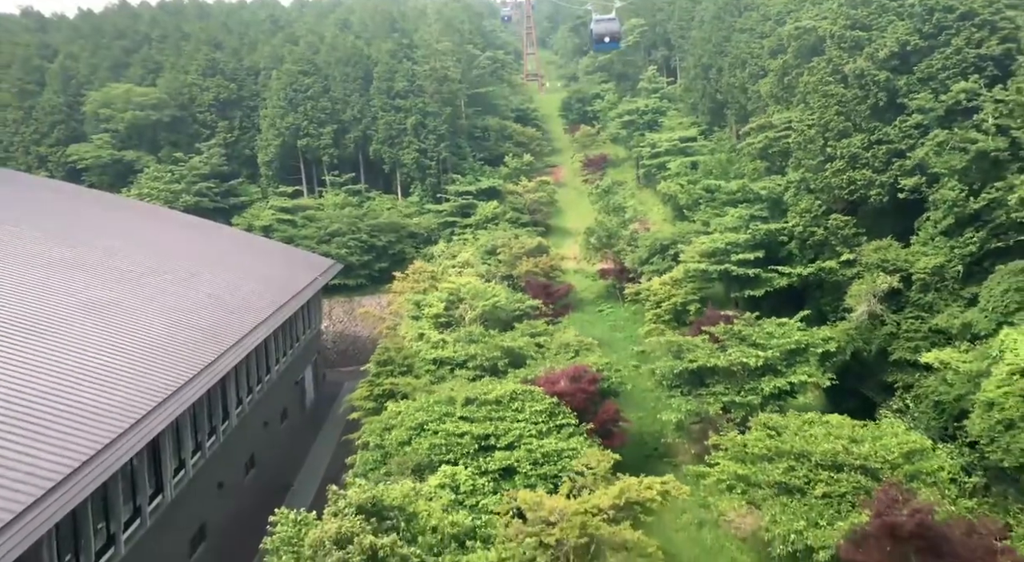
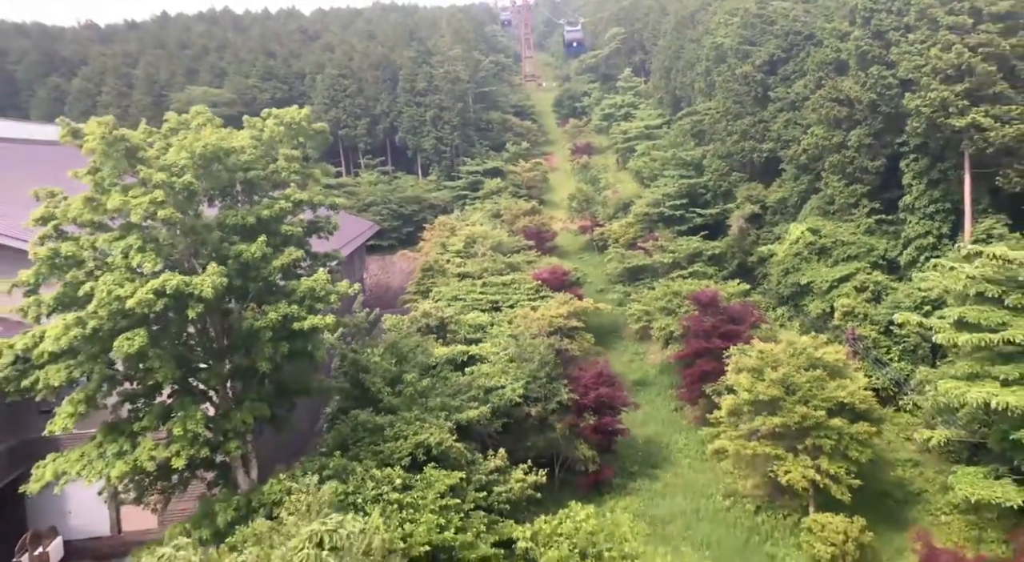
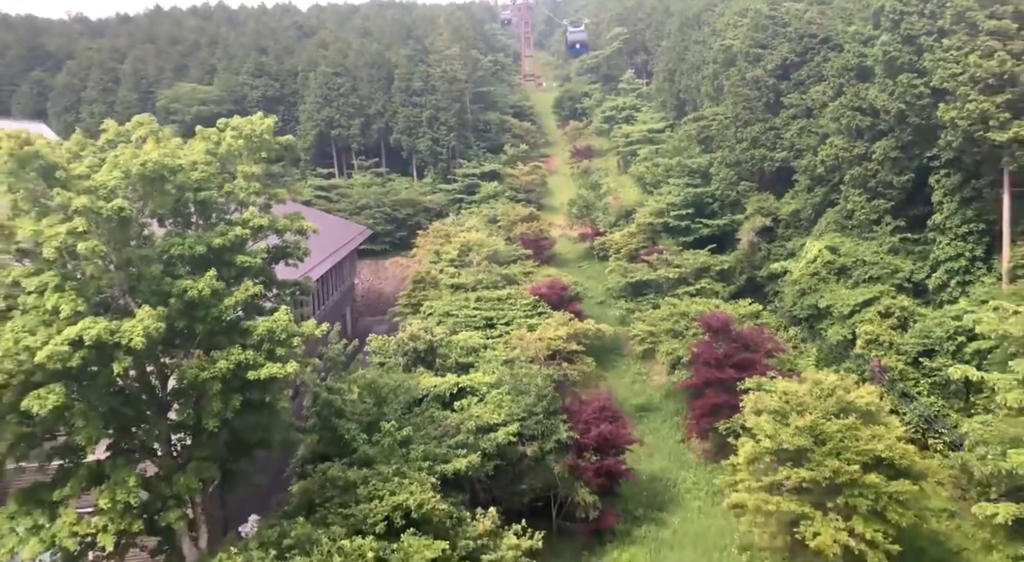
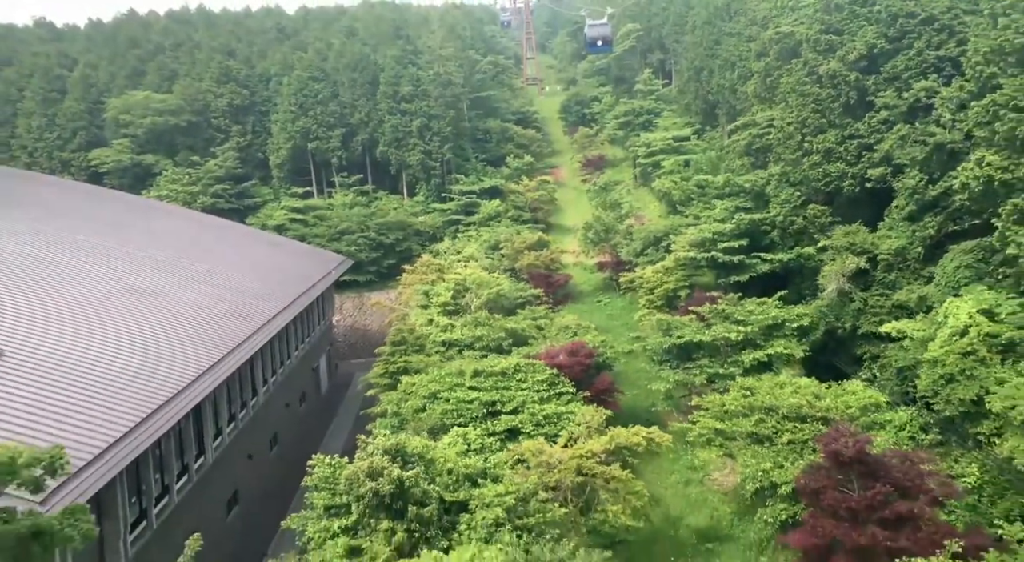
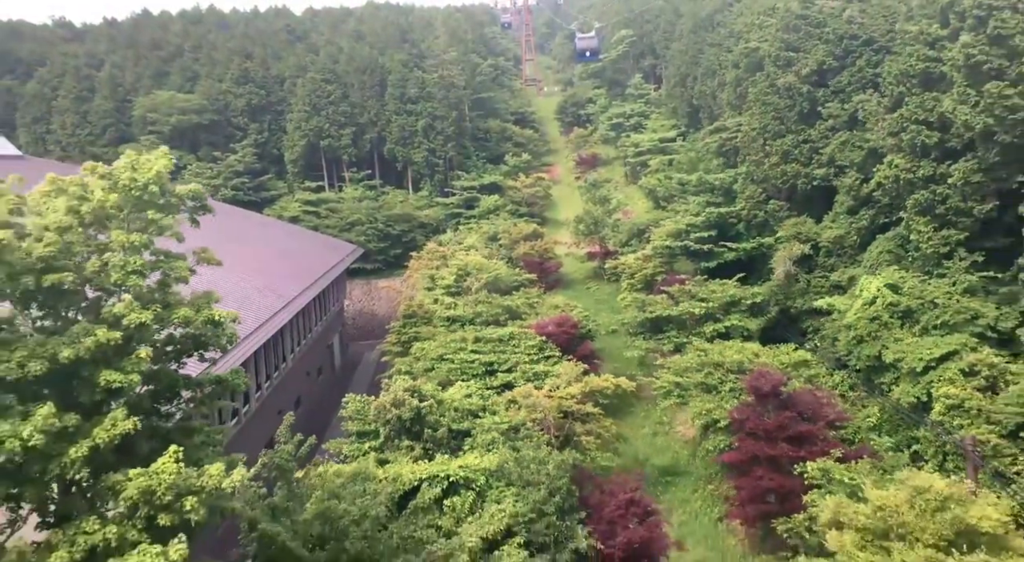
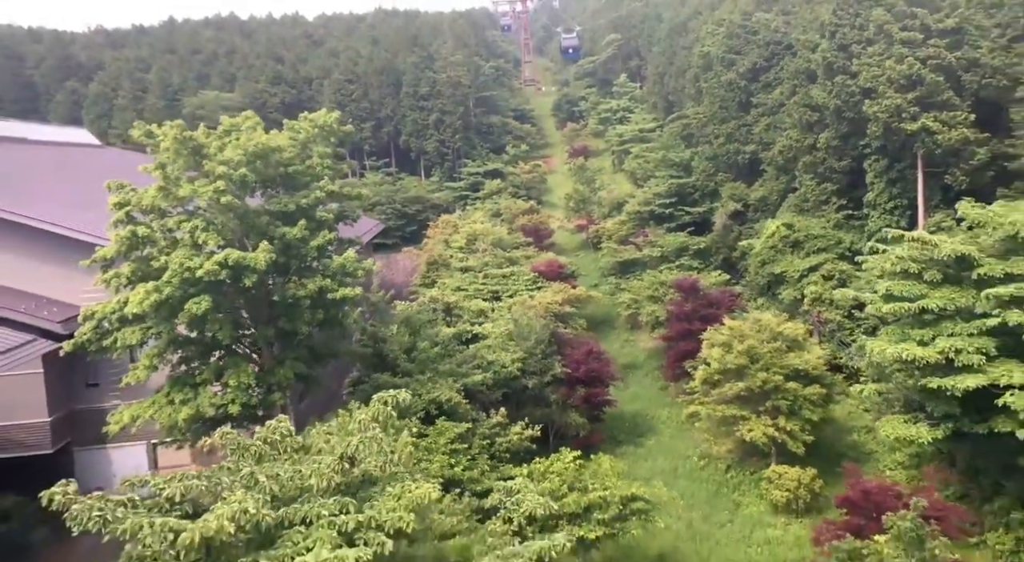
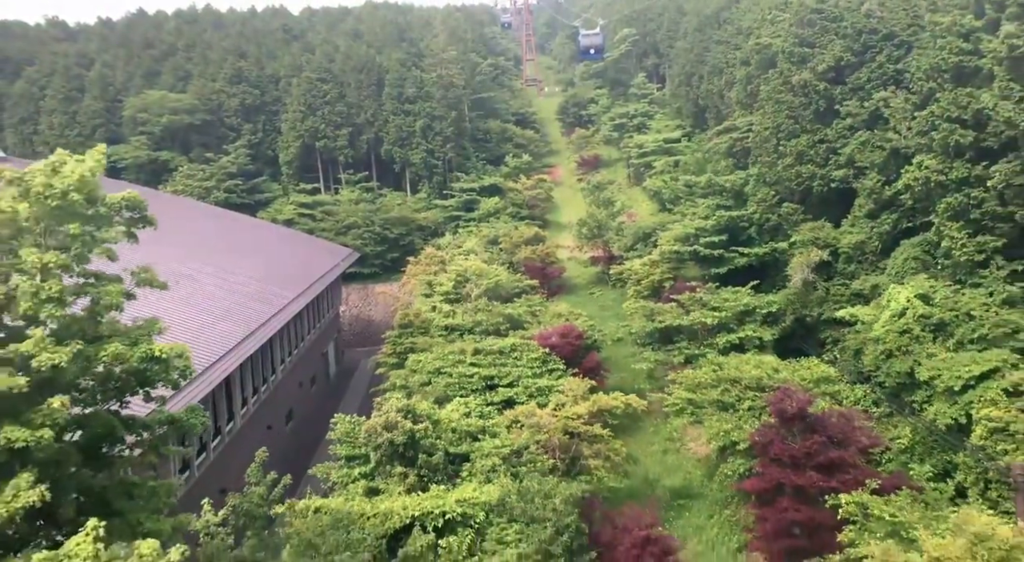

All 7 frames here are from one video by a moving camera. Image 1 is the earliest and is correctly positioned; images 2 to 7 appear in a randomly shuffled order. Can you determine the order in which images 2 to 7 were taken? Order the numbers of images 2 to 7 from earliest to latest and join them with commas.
4, 7, 5, 3, 2, 6
